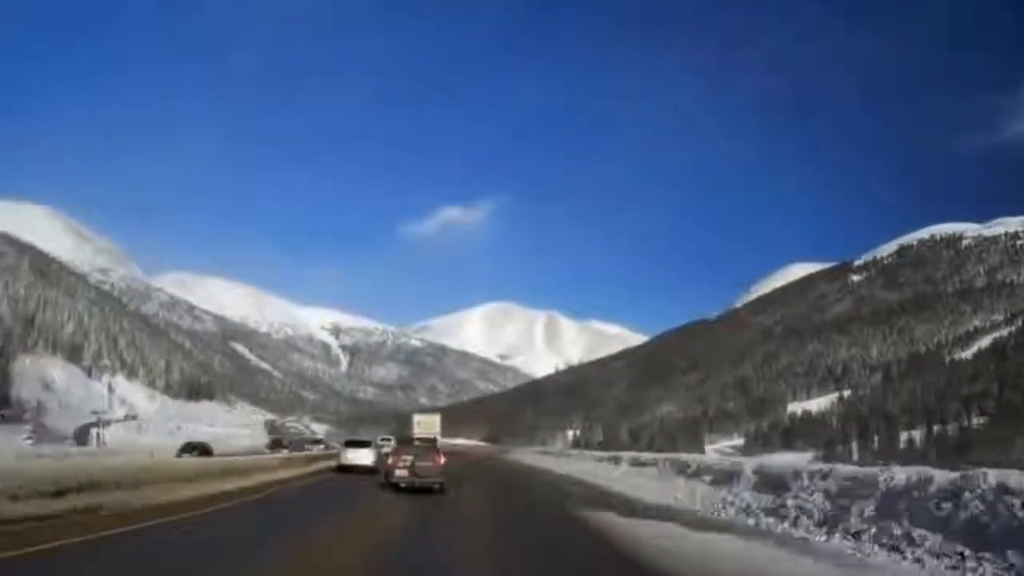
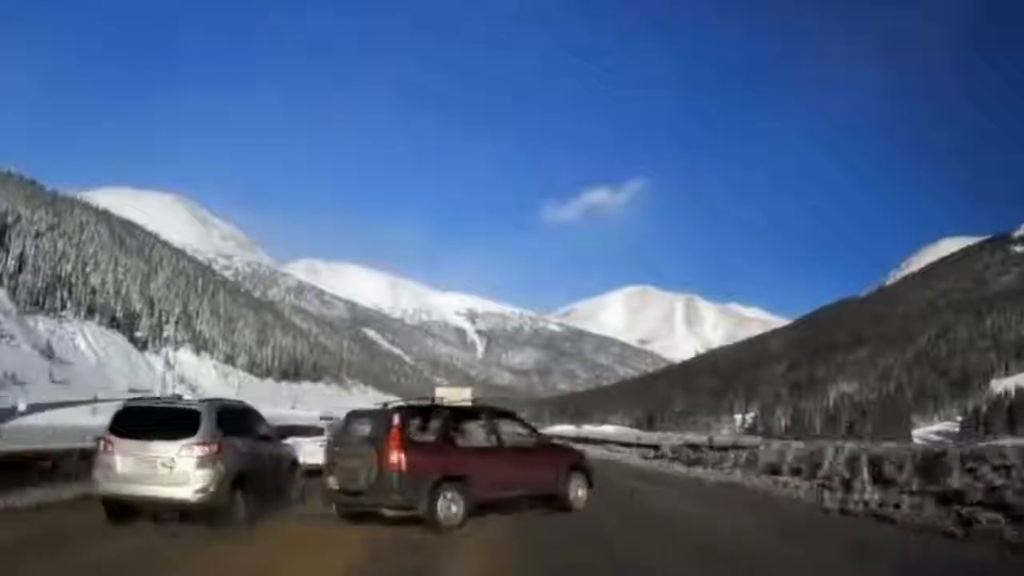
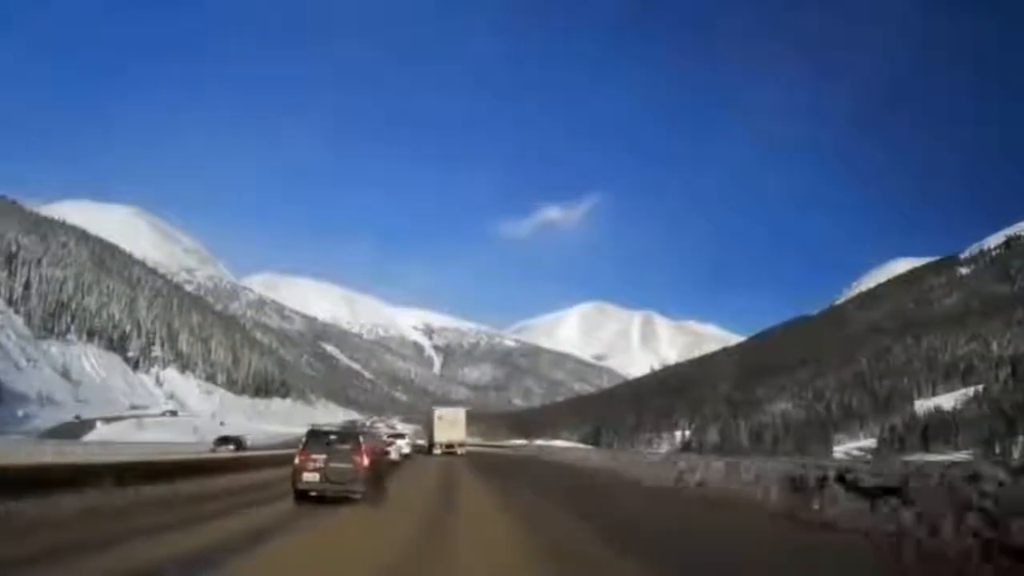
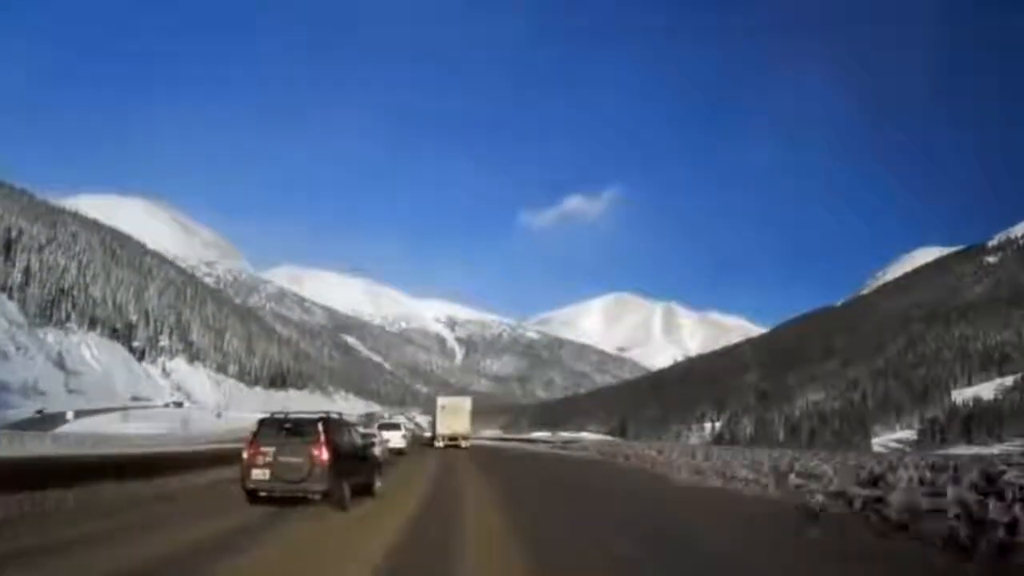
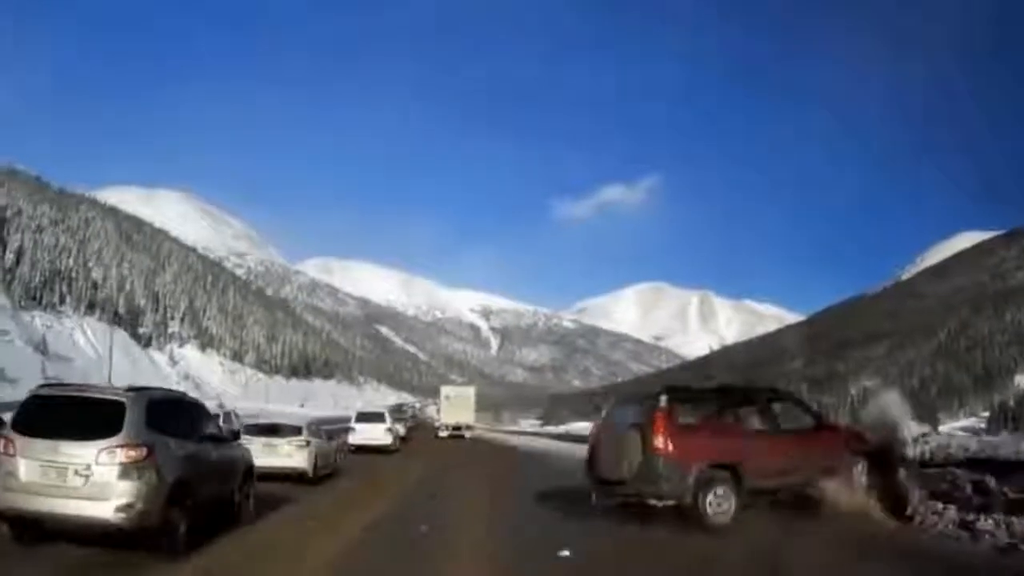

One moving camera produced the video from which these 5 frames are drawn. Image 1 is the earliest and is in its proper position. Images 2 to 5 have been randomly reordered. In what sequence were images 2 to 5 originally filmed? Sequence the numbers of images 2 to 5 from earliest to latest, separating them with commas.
3, 4, 2, 5
